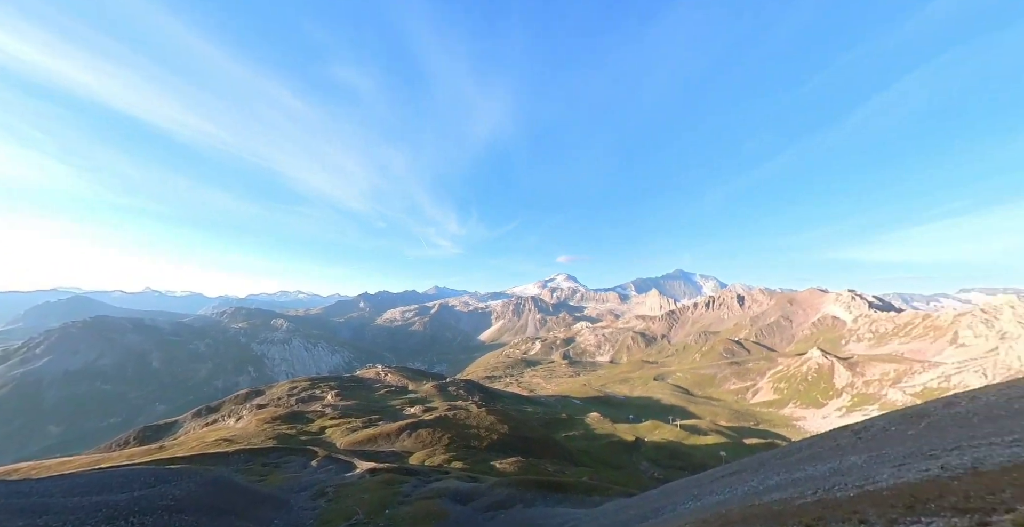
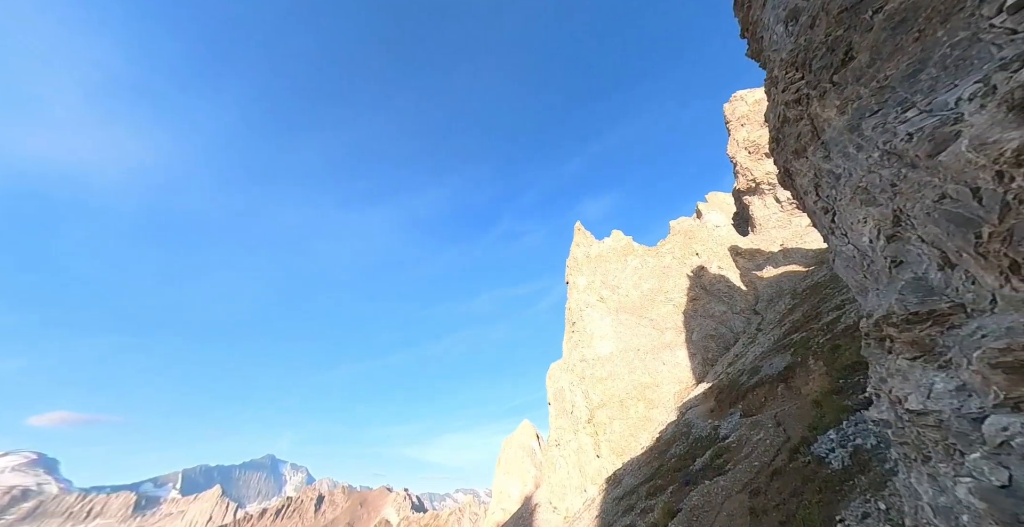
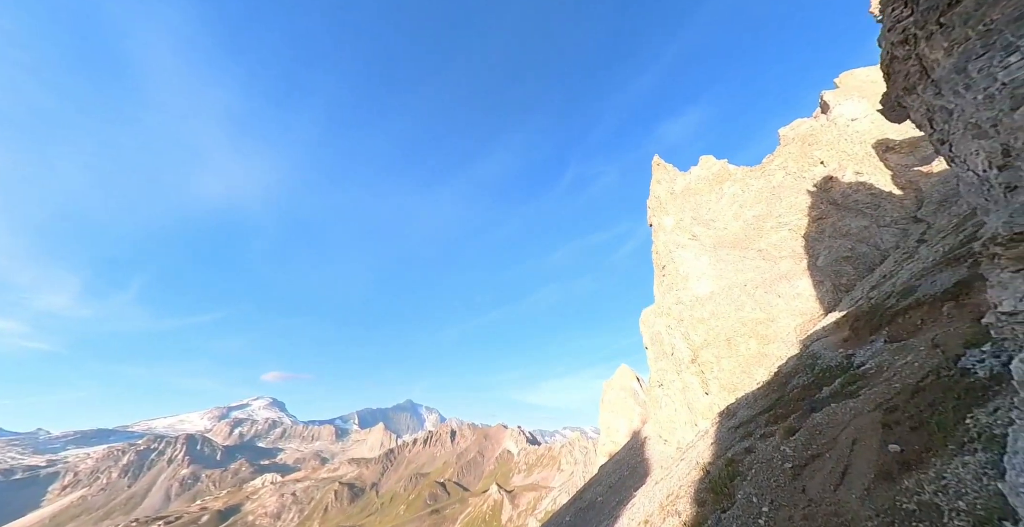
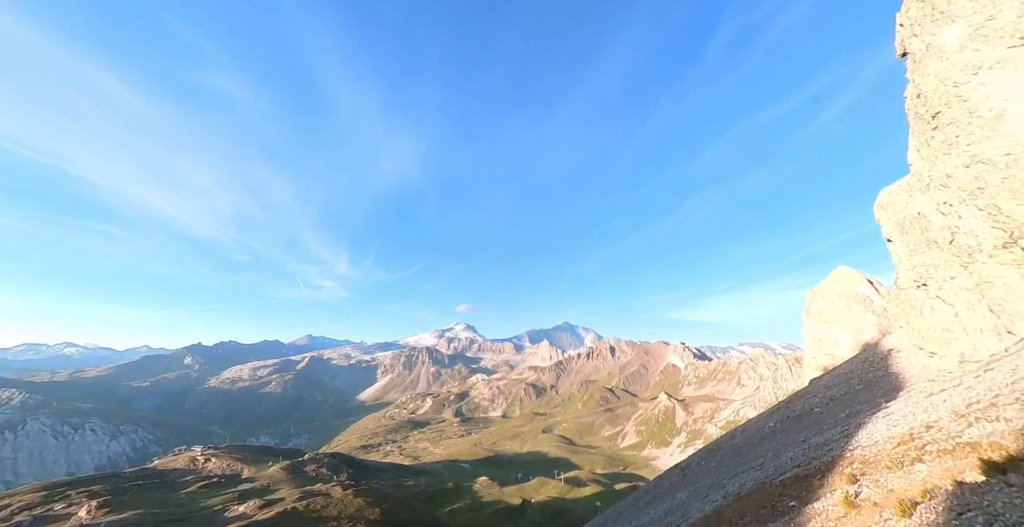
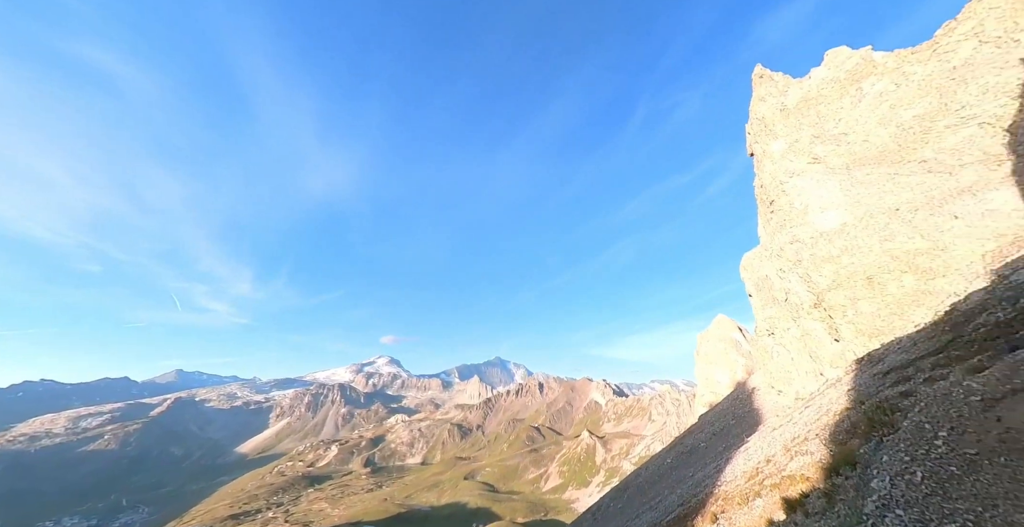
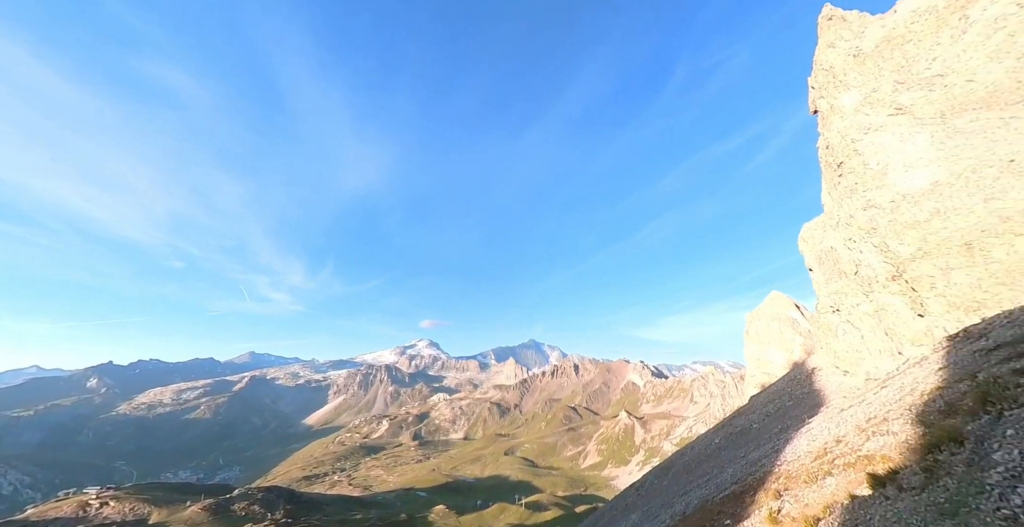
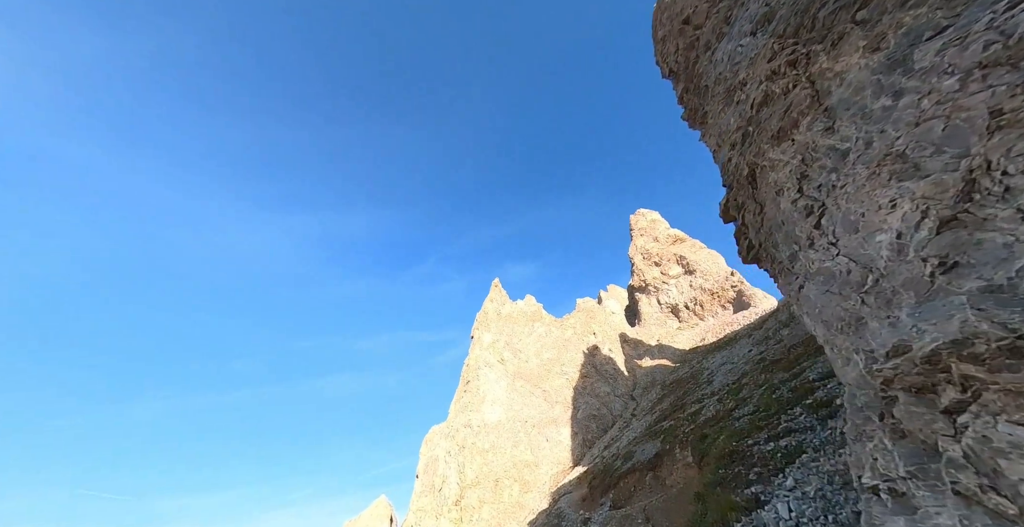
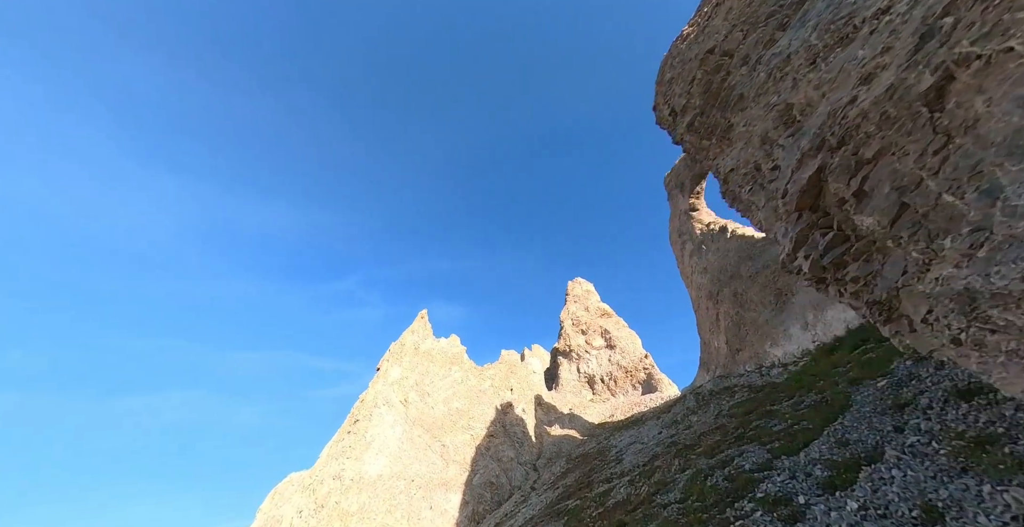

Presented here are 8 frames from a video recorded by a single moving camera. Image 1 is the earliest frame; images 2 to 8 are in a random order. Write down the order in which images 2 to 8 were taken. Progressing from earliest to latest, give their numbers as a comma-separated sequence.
4, 6, 5, 3, 2, 7, 8
